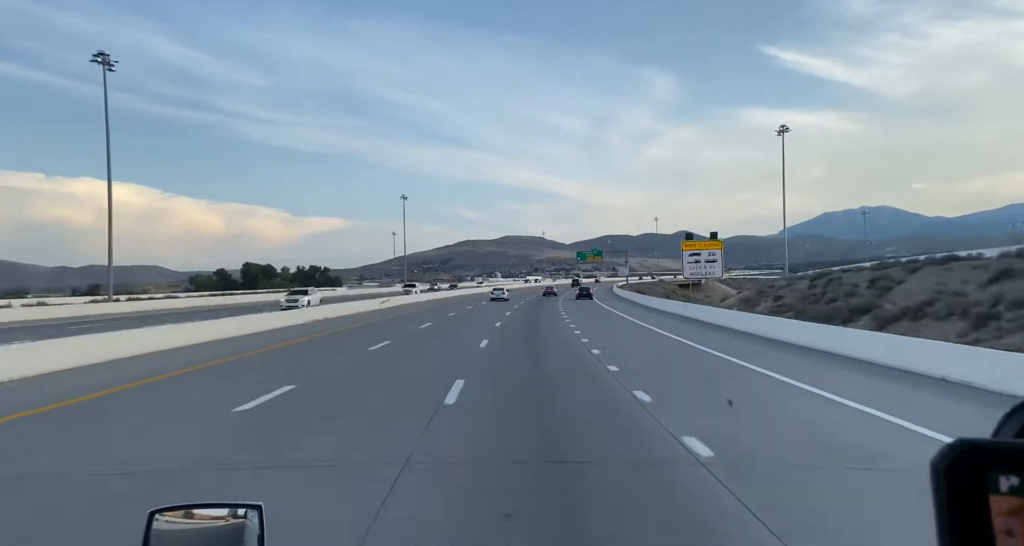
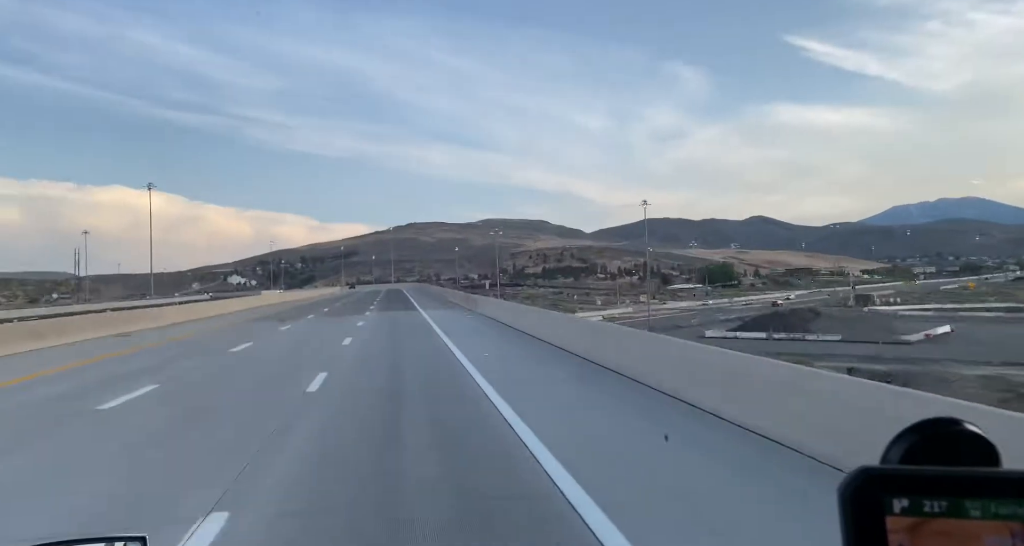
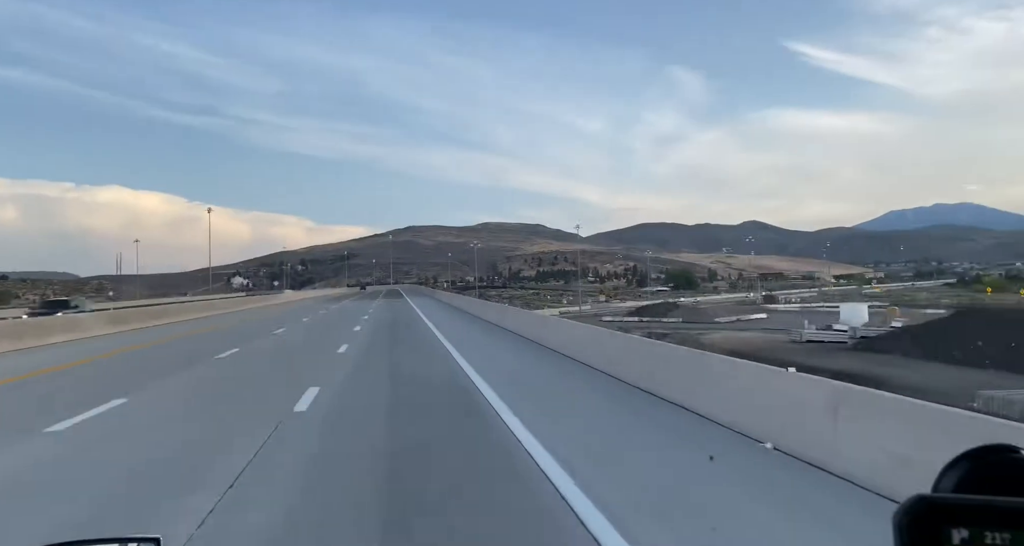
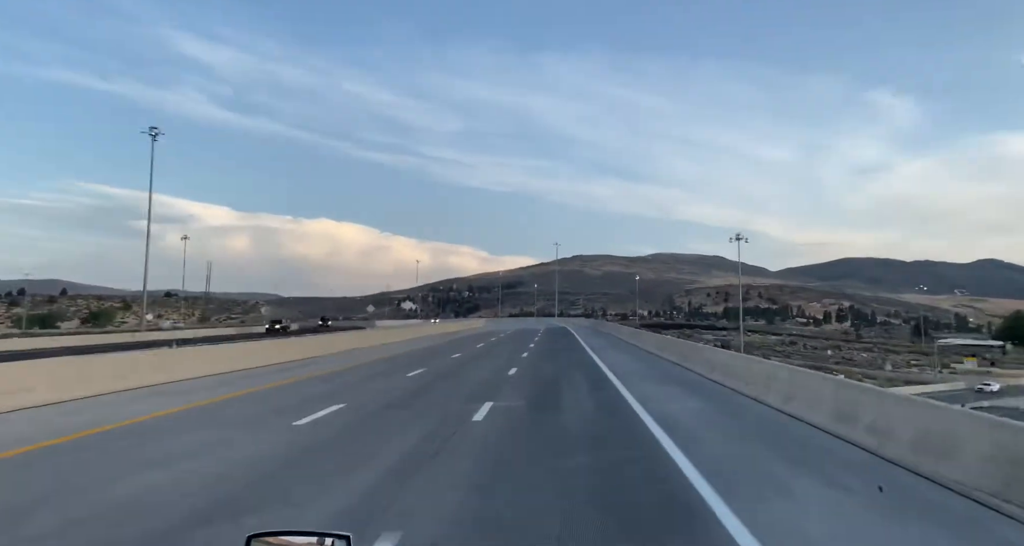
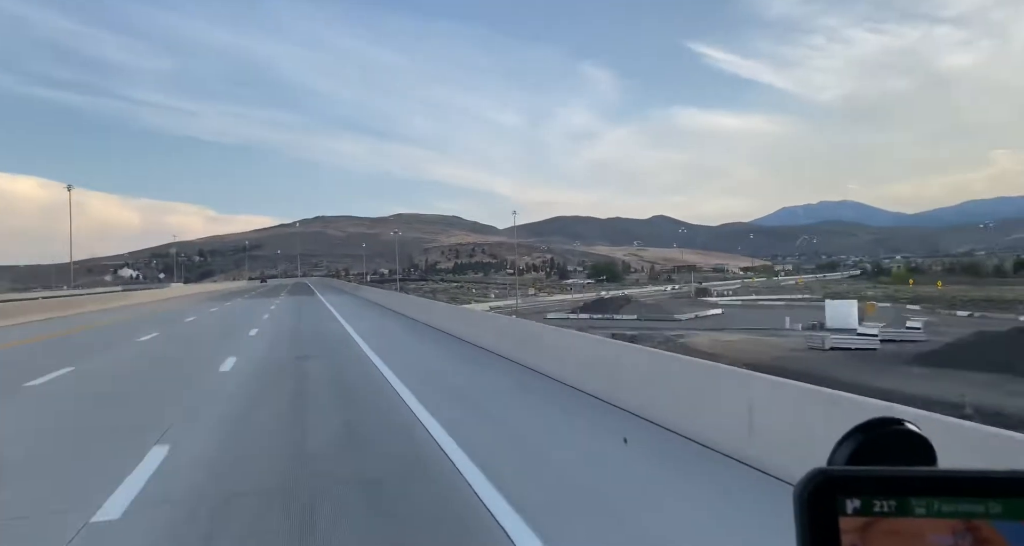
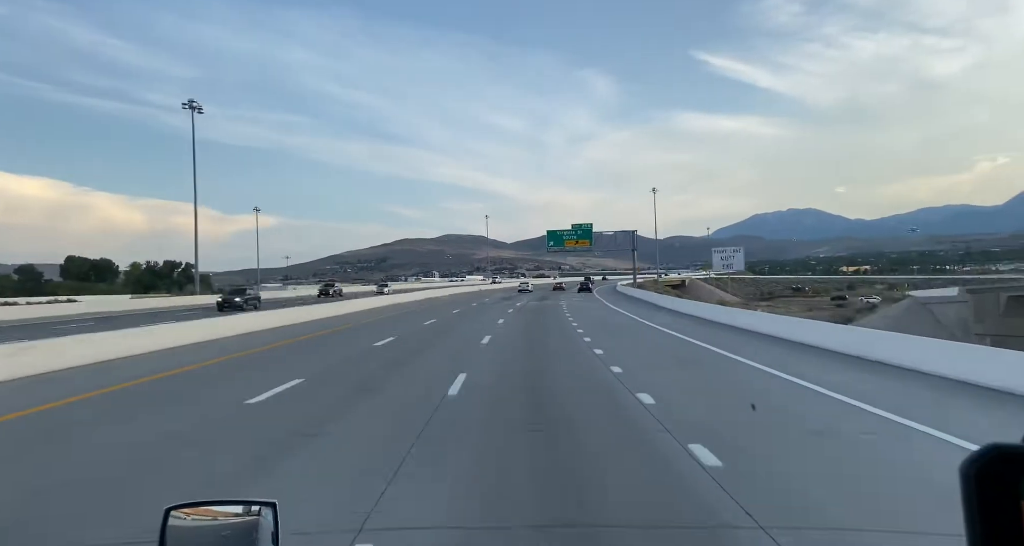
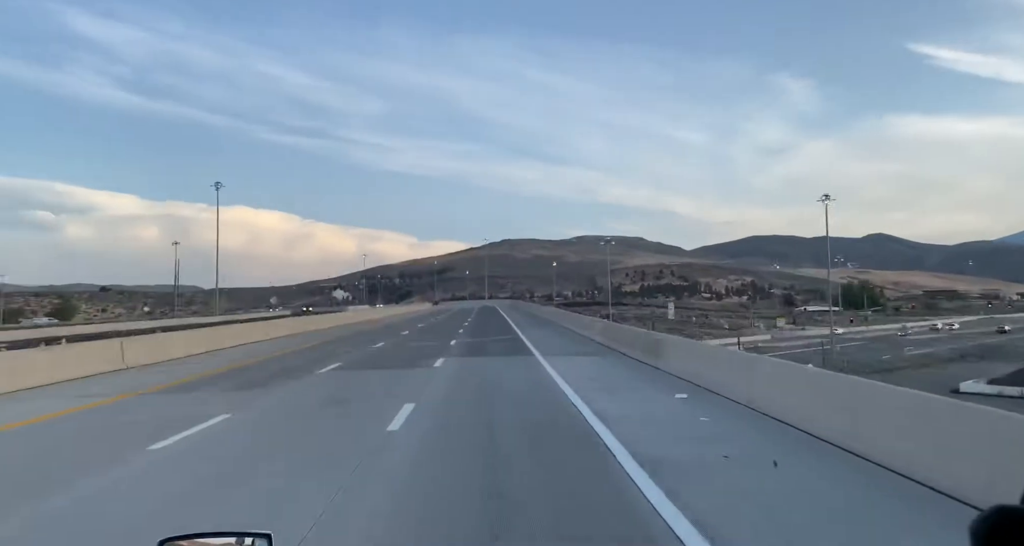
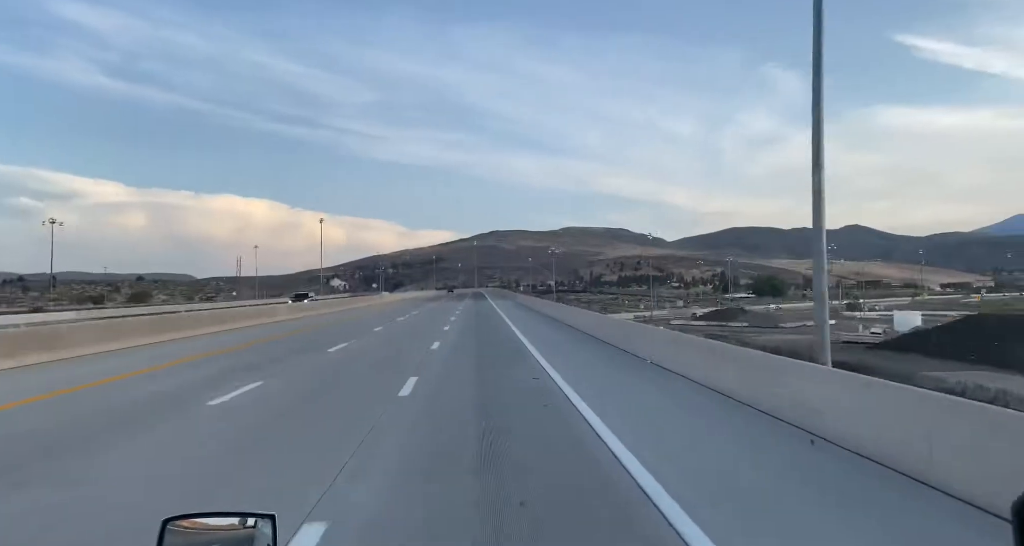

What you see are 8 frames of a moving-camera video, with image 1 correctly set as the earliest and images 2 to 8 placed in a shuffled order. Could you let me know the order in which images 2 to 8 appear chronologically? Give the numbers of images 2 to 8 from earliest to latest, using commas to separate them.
6, 8, 3, 5, 2, 7, 4
